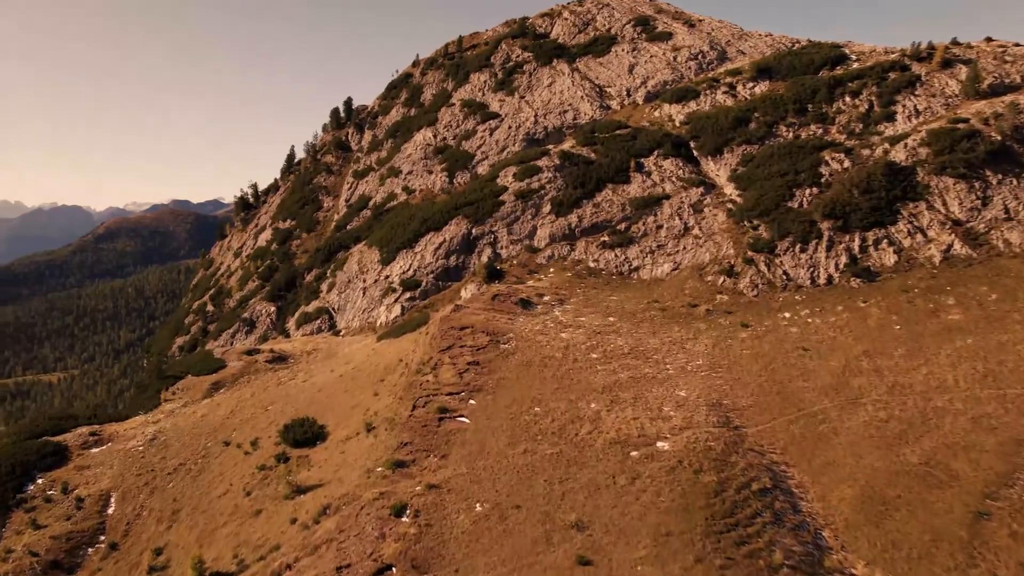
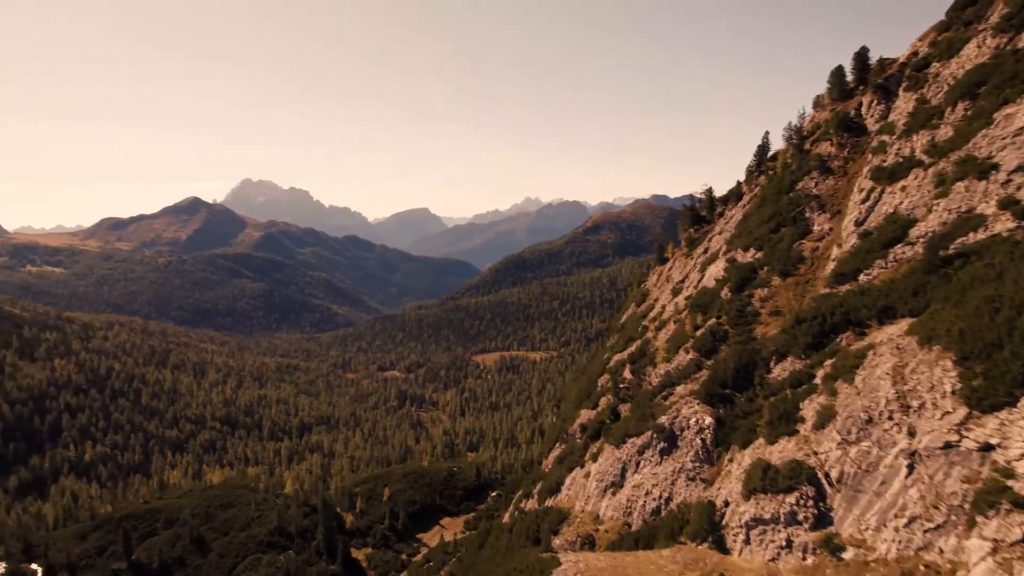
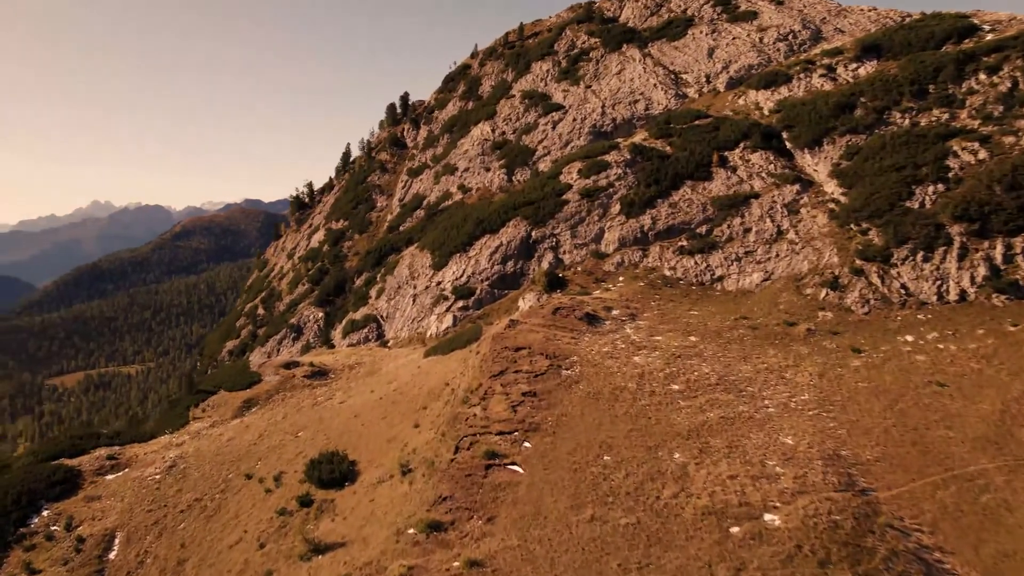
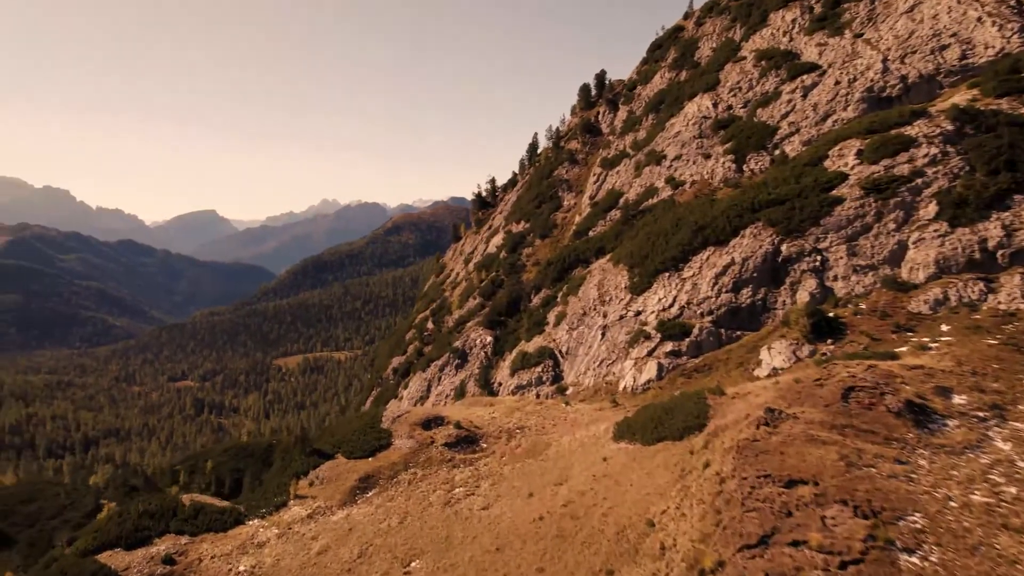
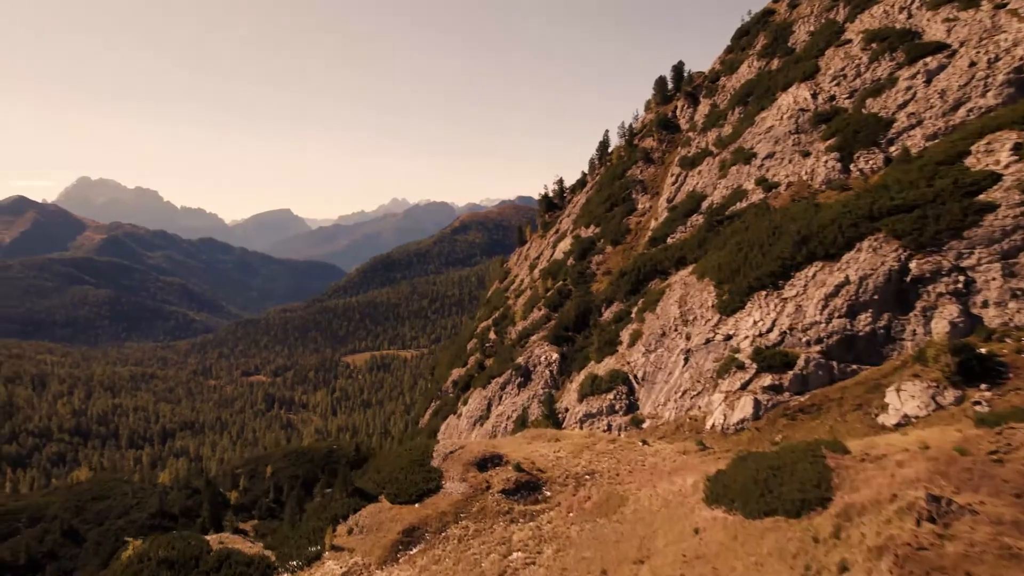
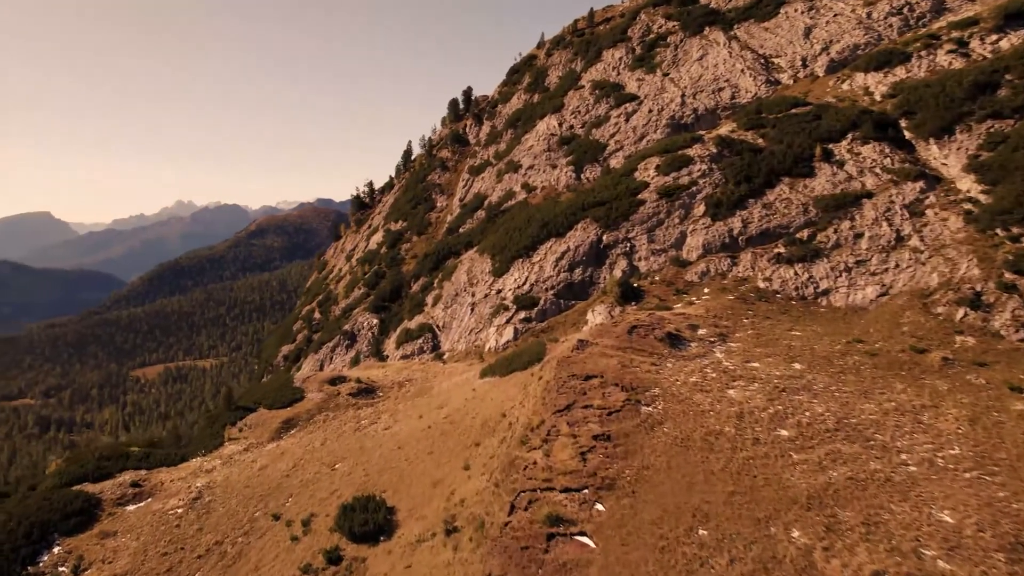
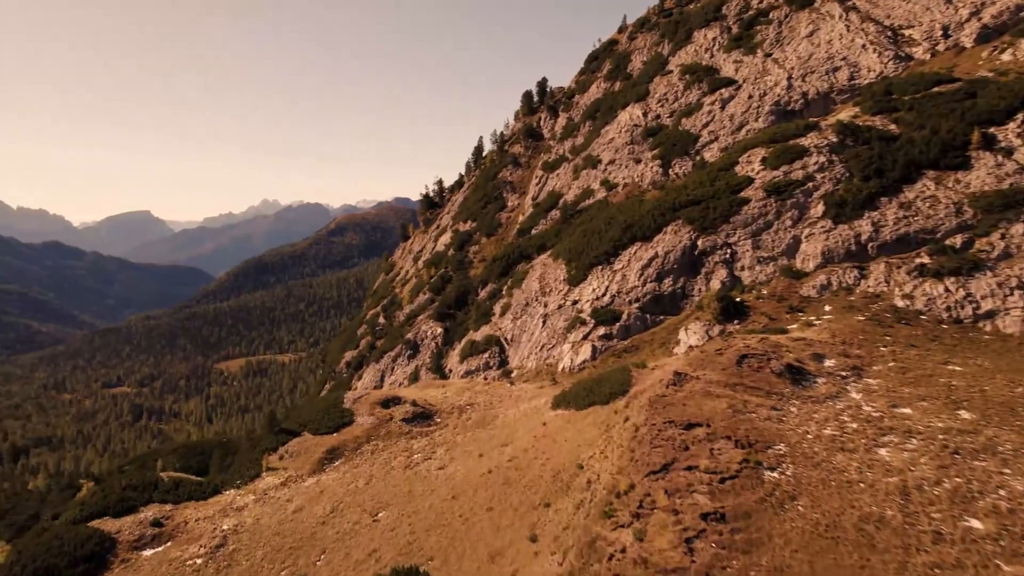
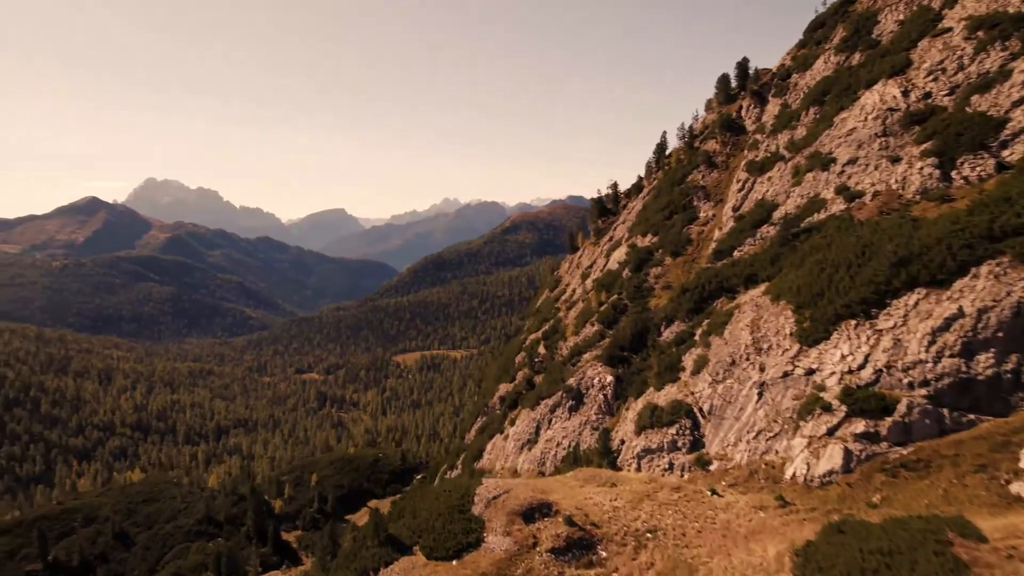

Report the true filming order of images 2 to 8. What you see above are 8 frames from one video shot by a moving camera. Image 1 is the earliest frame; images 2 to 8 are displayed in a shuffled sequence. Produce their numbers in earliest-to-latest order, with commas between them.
3, 6, 7, 4, 5, 8, 2
